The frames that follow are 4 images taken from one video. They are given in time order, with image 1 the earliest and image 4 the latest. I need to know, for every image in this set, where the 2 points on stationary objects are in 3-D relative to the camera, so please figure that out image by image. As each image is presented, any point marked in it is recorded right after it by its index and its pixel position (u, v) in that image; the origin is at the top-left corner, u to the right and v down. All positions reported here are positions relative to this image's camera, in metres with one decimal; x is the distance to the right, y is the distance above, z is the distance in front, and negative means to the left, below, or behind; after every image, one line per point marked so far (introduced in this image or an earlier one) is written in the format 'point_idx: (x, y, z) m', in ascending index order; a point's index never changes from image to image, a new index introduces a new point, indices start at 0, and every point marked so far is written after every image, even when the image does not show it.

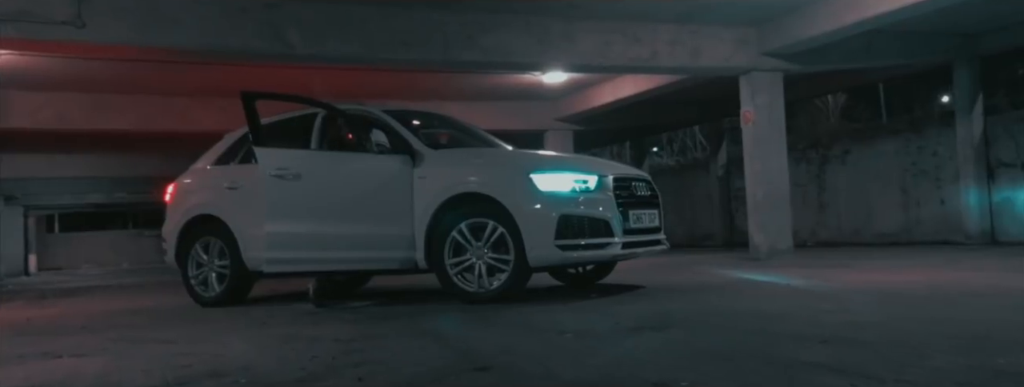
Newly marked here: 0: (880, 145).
0: (+6.7, +0.9, +15.0) m
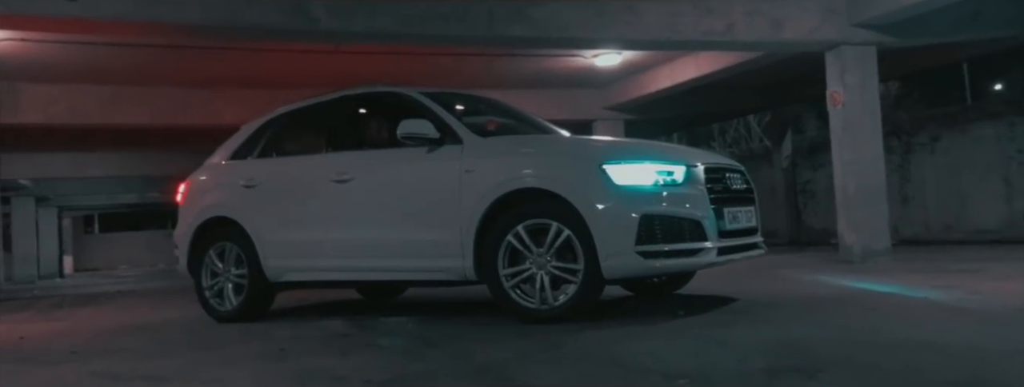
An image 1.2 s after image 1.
0: (+7.5, +1.0, +13.4) m
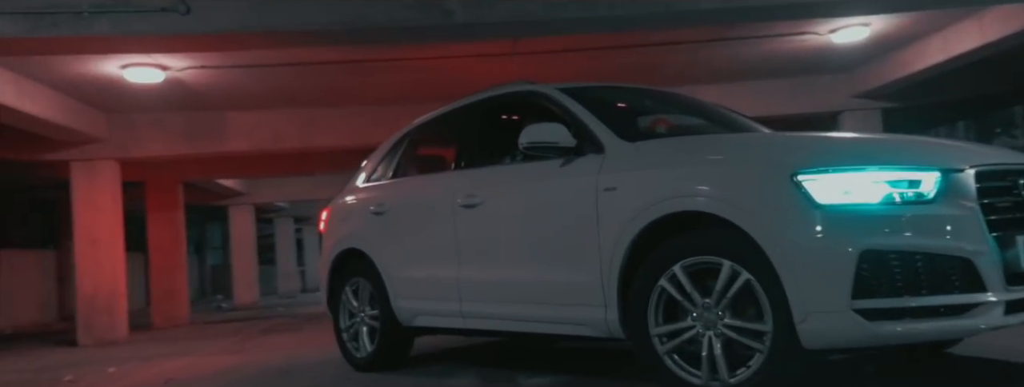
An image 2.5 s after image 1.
0: (+10.2, +1.1, +8.9) m
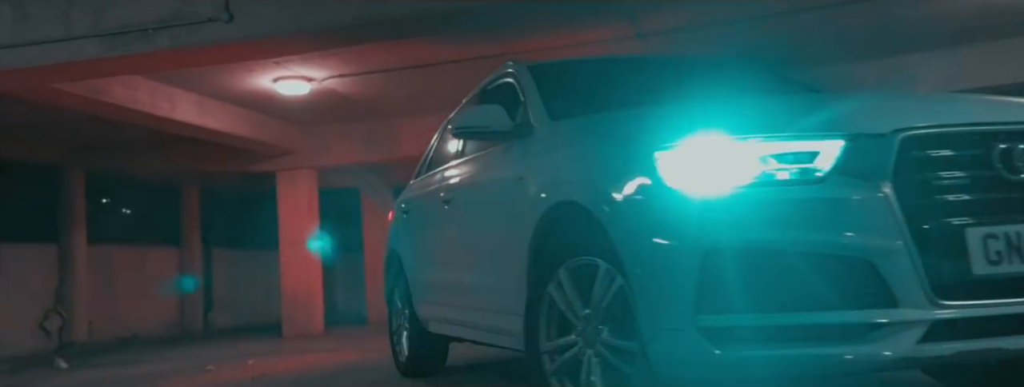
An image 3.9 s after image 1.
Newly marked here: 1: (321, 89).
0: (+10.5, +1.4, +4.7) m
1: (-2.5, +1.4, +11.1) m
